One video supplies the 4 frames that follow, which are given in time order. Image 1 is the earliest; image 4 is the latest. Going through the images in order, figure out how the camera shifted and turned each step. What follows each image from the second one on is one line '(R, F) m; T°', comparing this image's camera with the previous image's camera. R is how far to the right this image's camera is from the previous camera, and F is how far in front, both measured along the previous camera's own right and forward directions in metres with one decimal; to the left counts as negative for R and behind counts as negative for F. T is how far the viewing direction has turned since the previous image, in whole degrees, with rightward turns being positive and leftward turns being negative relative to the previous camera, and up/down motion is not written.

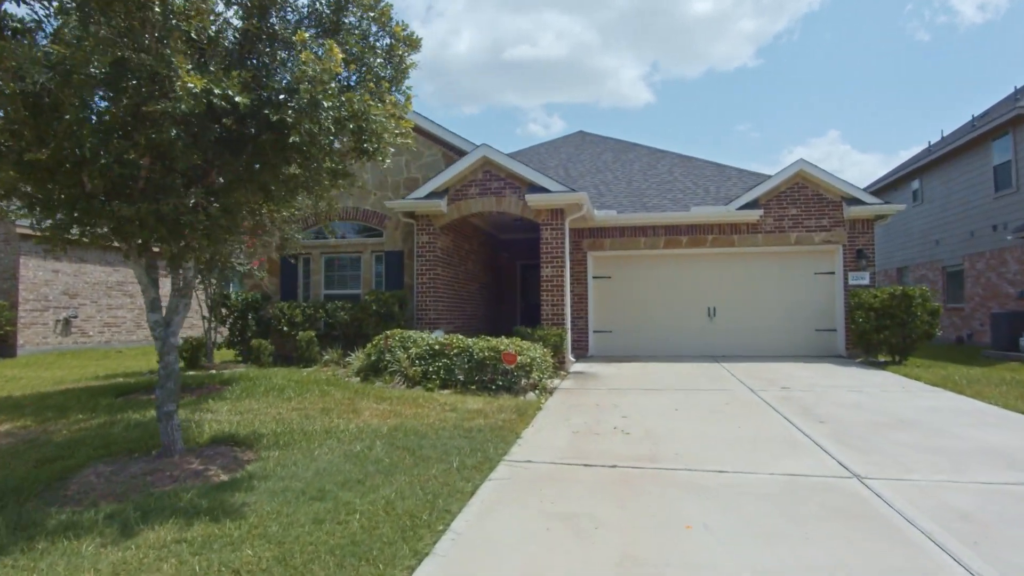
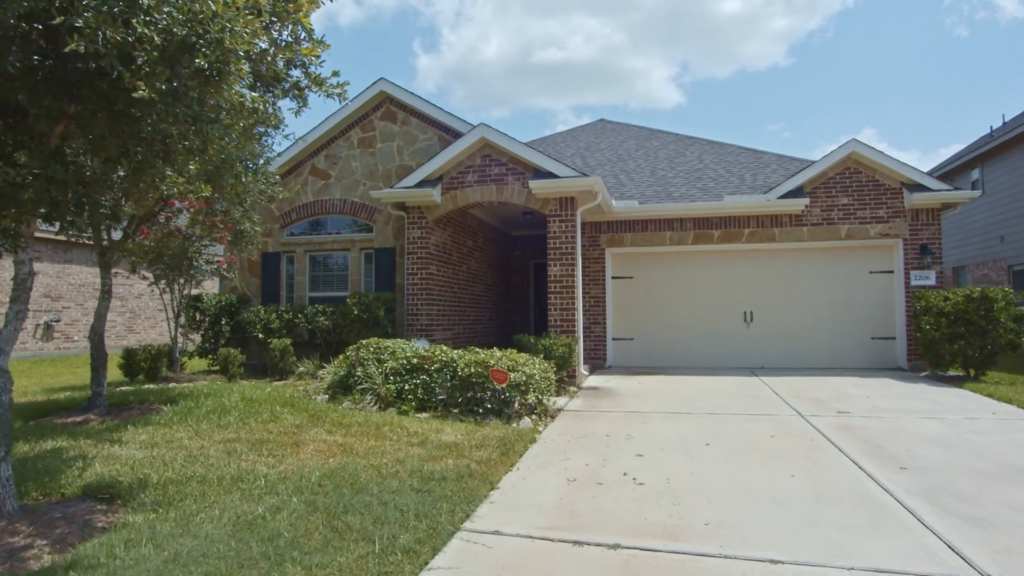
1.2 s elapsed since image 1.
(+0.4, +1.6) m; -3°
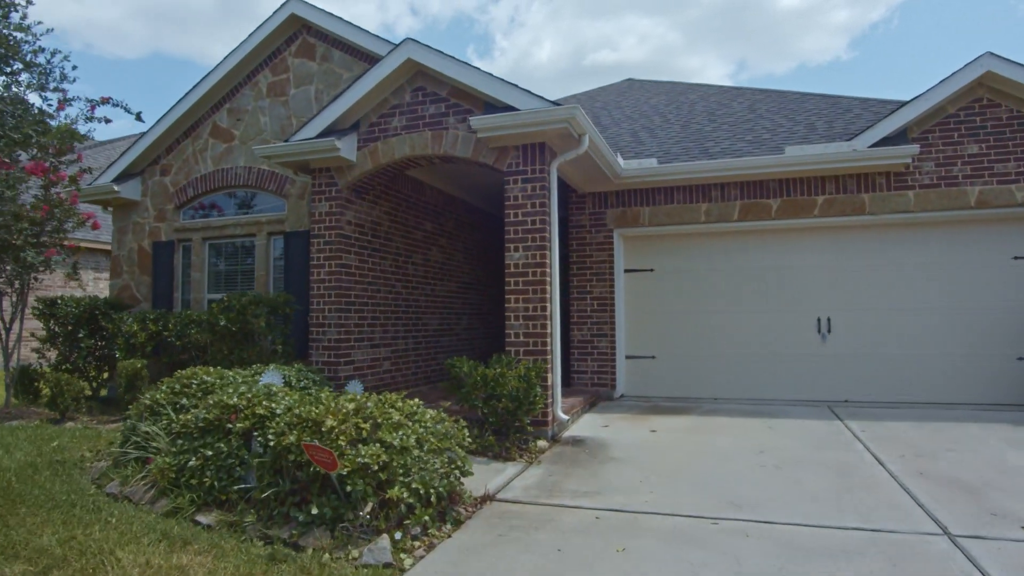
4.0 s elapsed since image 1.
(+1.2, +3.6) m; -5°
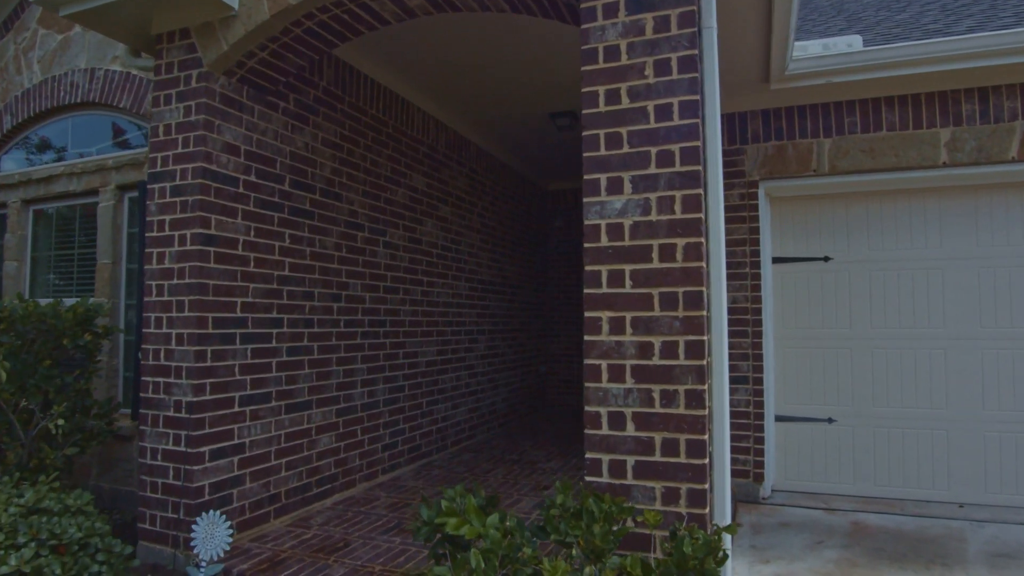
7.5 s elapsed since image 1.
(-0.3, +4.0) m; -2°
